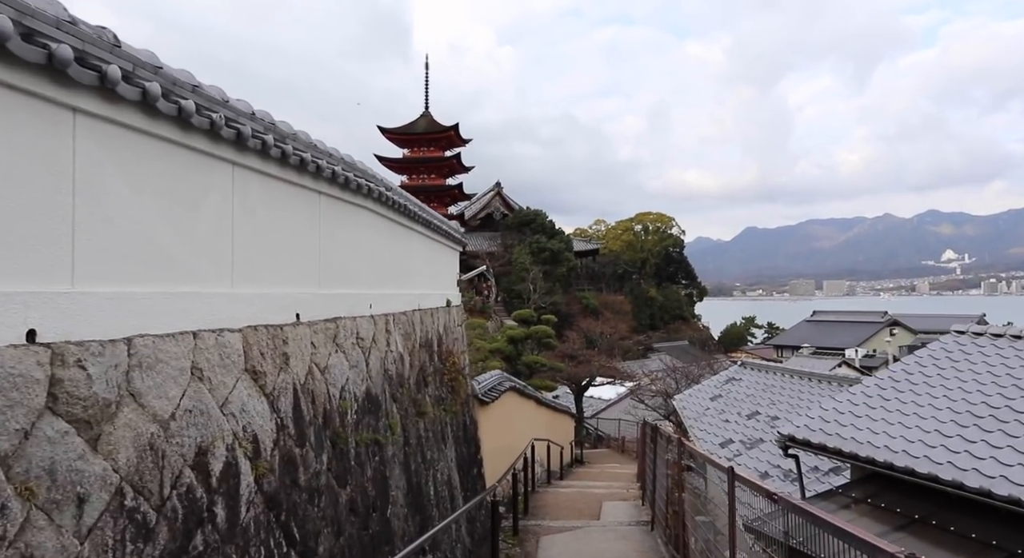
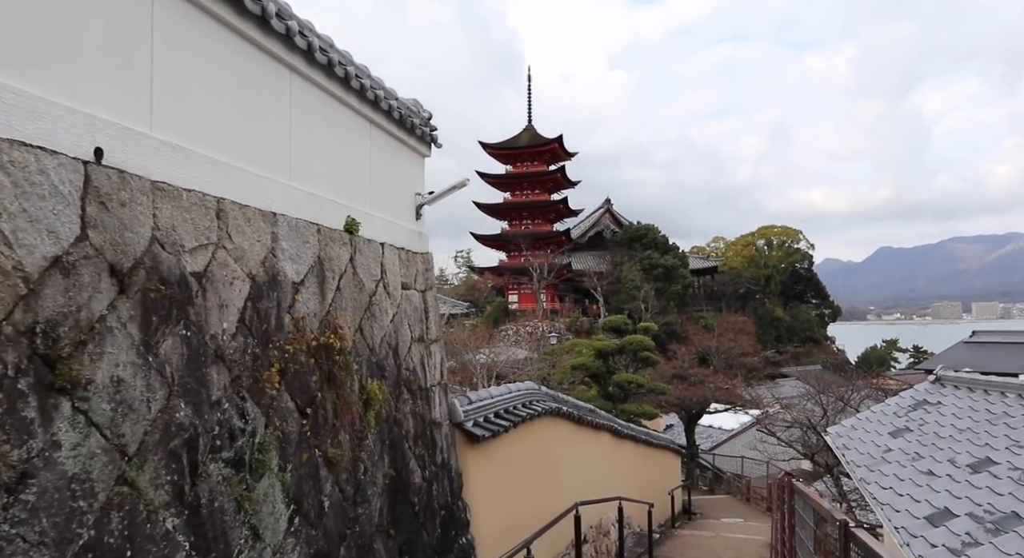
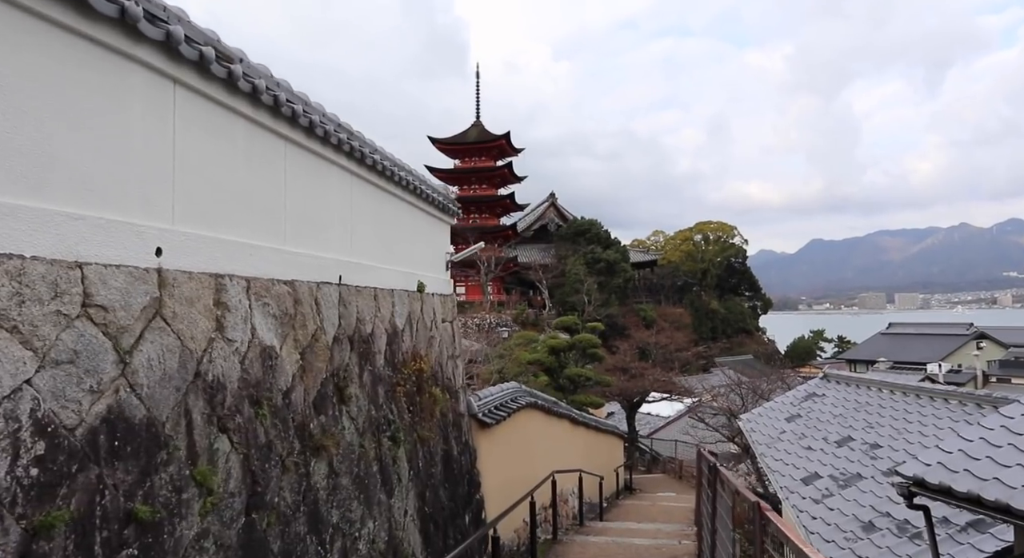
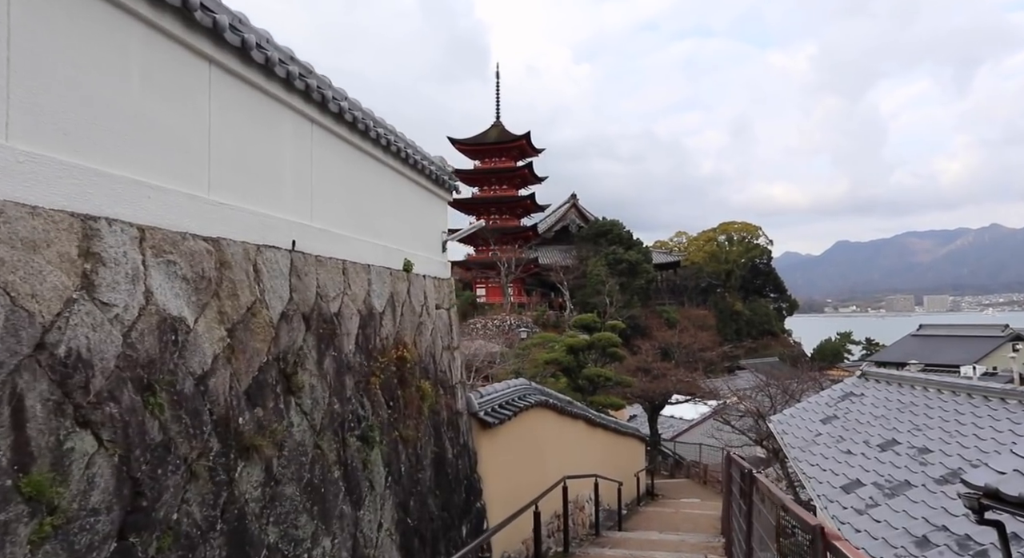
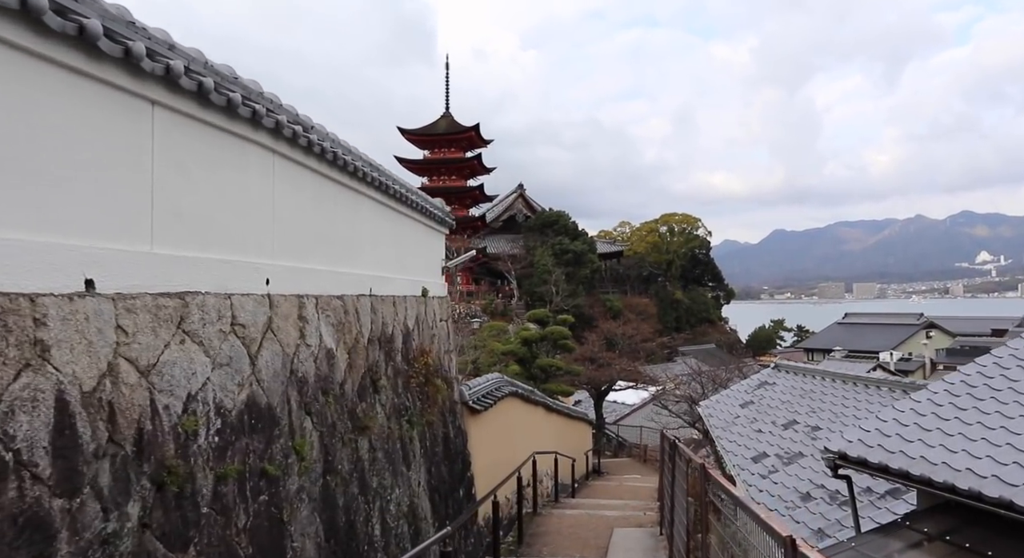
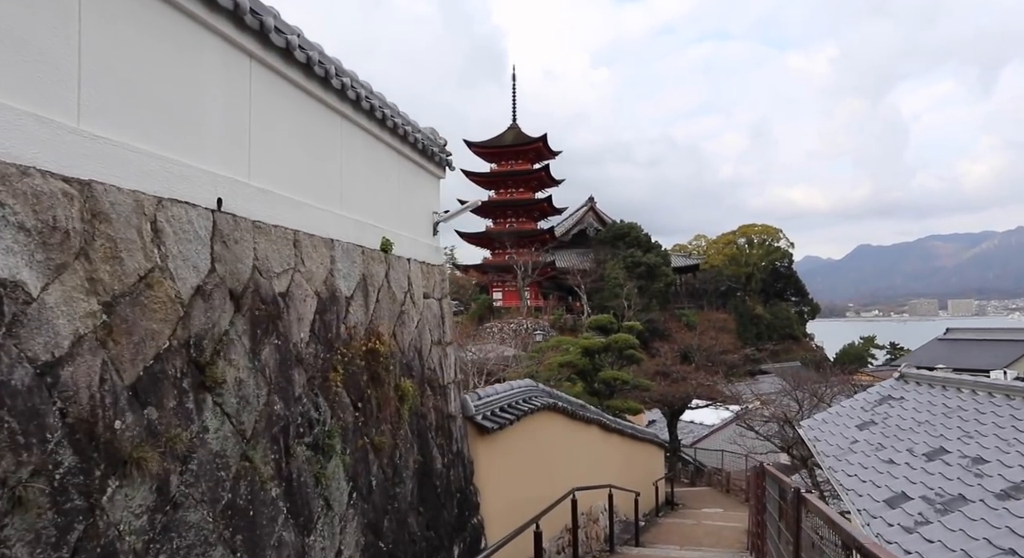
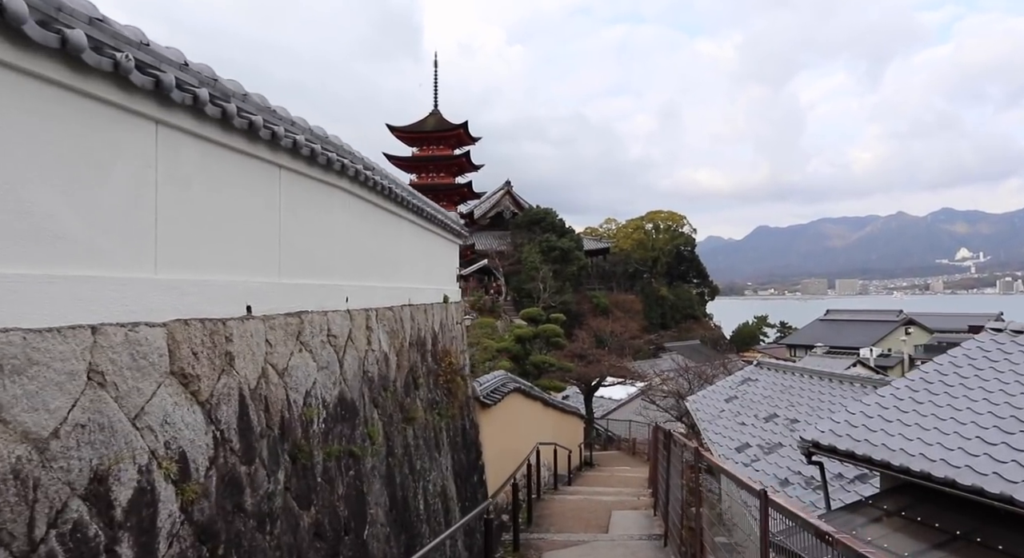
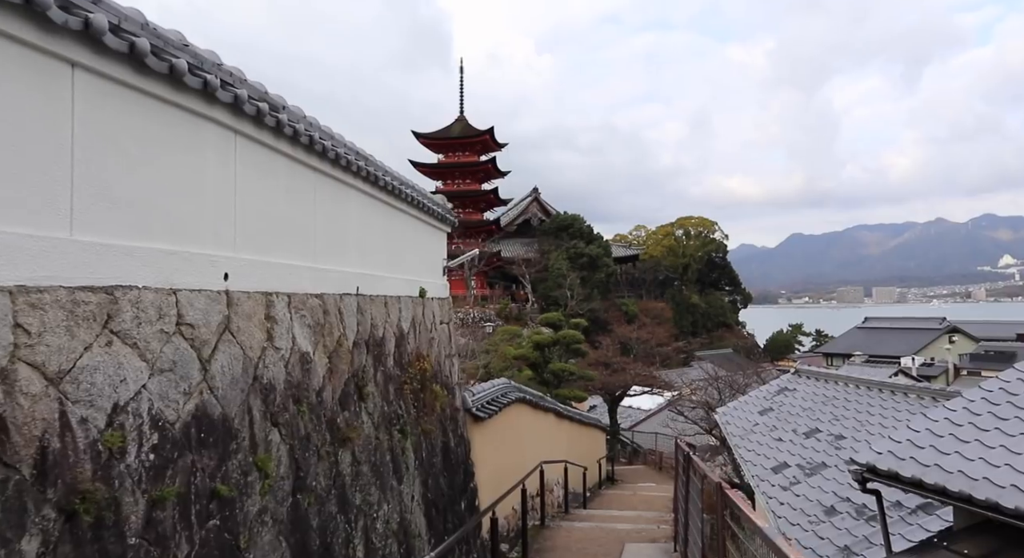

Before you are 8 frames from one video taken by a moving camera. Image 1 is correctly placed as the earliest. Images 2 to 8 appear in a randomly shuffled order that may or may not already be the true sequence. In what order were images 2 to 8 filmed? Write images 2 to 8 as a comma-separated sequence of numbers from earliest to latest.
7, 5, 8, 3, 4, 6, 2
